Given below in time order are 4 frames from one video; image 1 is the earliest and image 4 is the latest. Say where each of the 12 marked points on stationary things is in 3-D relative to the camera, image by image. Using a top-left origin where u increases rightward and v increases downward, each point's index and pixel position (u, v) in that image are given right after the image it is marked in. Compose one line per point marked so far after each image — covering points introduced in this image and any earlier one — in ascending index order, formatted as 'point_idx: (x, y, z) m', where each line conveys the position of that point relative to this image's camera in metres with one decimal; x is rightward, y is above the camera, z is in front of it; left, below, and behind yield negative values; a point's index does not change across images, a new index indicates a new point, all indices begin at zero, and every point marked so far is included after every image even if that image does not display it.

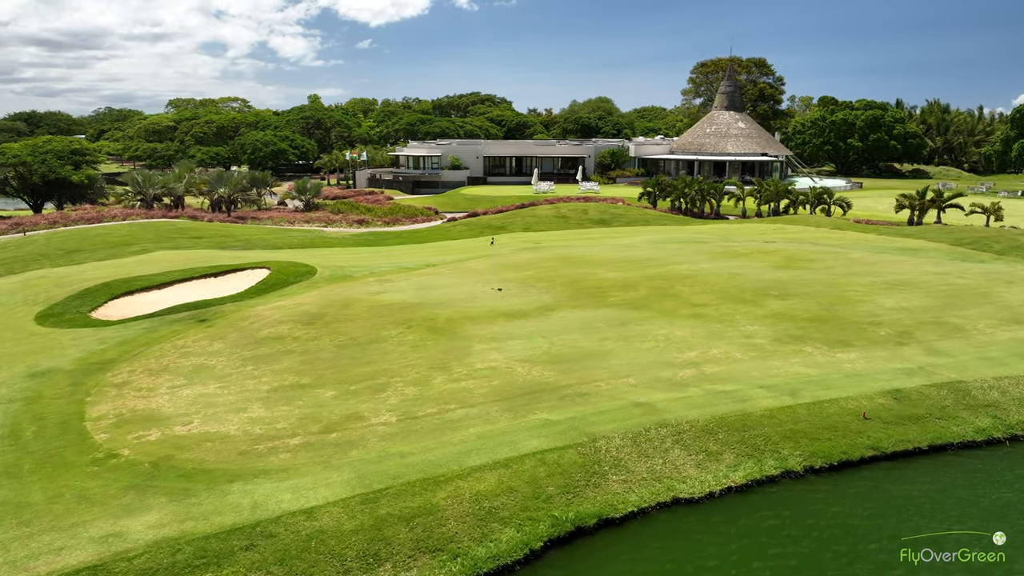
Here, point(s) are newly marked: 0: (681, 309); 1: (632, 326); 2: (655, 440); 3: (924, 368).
0: (+4.5, -0.6, +19.3) m
1: (+2.9, -1.0, +17.7) m
2: (+2.3, -2.5, +11.8) m
3: (+8.6, -1.7, +14.9) m
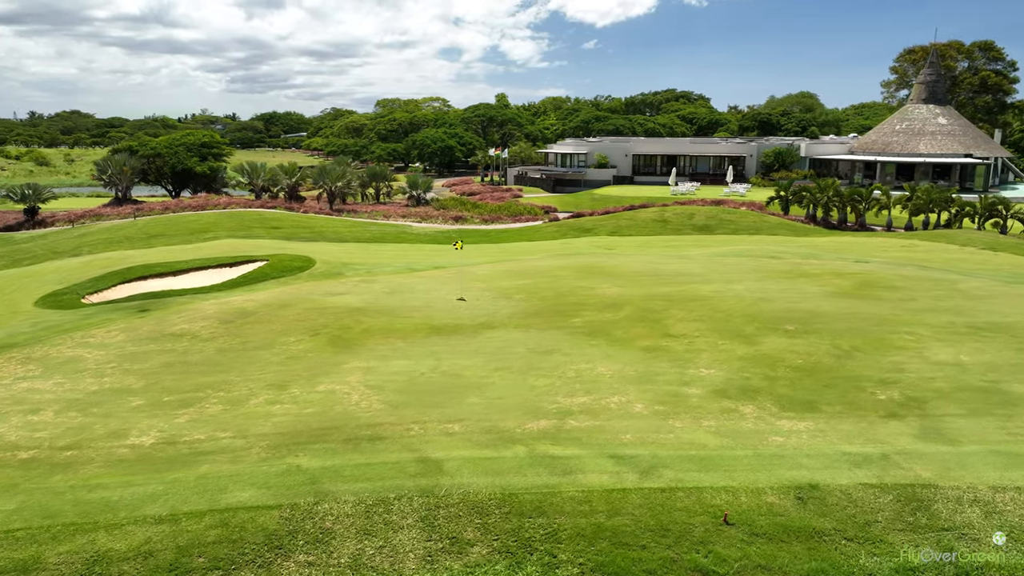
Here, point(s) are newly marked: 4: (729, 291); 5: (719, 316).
0: (+2.9, -1.1, +15.7) m
1: (+0.8, -1.4, +14.6) m
2: (-1.5, -2.9, +9.1) m
3: (+5.5, -2.4, +10.3) m
4: (+6.0, -0.1, +19.7) m
5: (+5.0, -0.7, +17.2) m
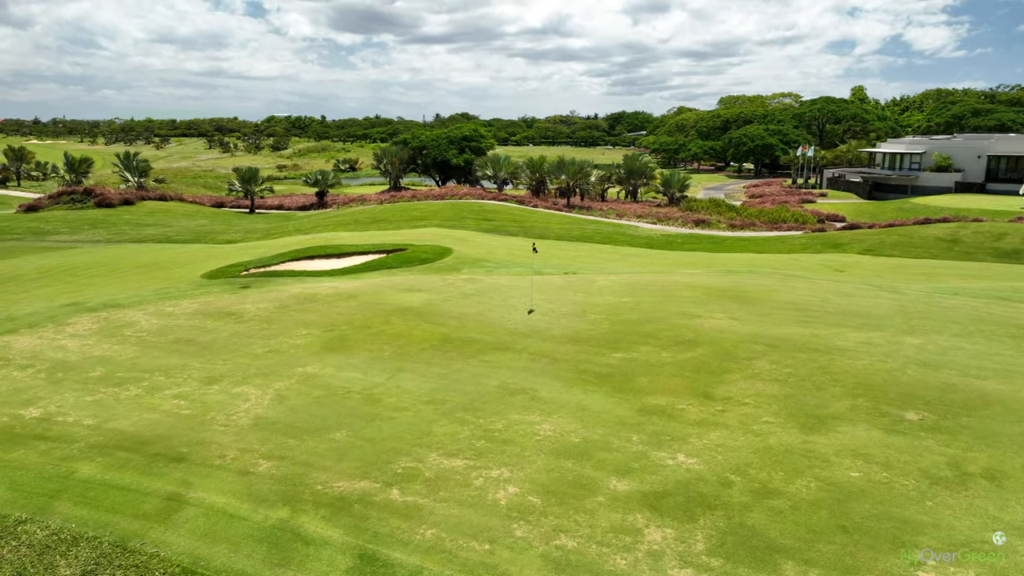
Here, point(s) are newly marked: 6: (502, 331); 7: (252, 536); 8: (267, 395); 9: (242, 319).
0: (+2.4, -1.7, +11.3) m
1: (0.0, -1.7, +11.3) m
2: (-4.7, -2.8, +7.5) m
3: (+2.1, -3.1, +5.4) m
4: (+7.1, -1.1, +13.5) m
5: (+5.0, -1.5, +11.7) m
6: (-0.2, -0.9, +14.8) m
7: (-2.8, -2.6, +7.6) m
8: (-3.9, -1.7, +11.6) m
9: (-6.1, -0.7, +16.2) m
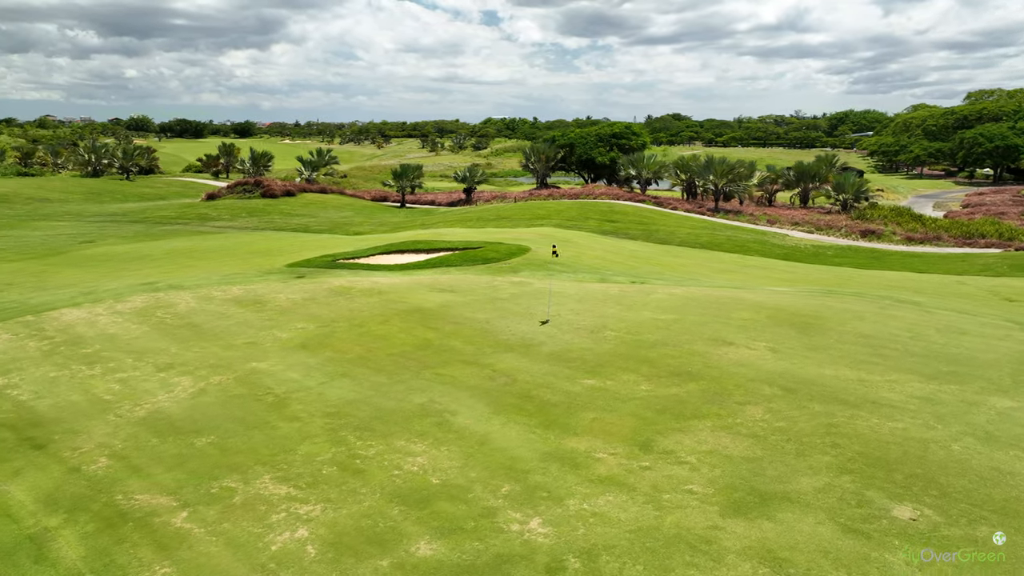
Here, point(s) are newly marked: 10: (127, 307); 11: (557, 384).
0: (+1.0, -1.9, +9.1) m
1: (-1.2, -1.8, +9.8) m
2: (-6.9, -2.6, +7.5) m
3: (-1.0, -3.3, +3.6) m
4: (+6.2, -1.6, +9.9) m
5: (+3.7, -1.9, +8.8) m
6: (-0.4, -1.0, +13.3) m
7: (-5.0, -2.5, +7.0) m
8: (-4.9, -1.6, +11.2) m
9: (-5.6, -0.4, +16.2) m
10: (-9.1, -0.4, +16.8) m
11: (+0.8, -1.5, +11.1) m
